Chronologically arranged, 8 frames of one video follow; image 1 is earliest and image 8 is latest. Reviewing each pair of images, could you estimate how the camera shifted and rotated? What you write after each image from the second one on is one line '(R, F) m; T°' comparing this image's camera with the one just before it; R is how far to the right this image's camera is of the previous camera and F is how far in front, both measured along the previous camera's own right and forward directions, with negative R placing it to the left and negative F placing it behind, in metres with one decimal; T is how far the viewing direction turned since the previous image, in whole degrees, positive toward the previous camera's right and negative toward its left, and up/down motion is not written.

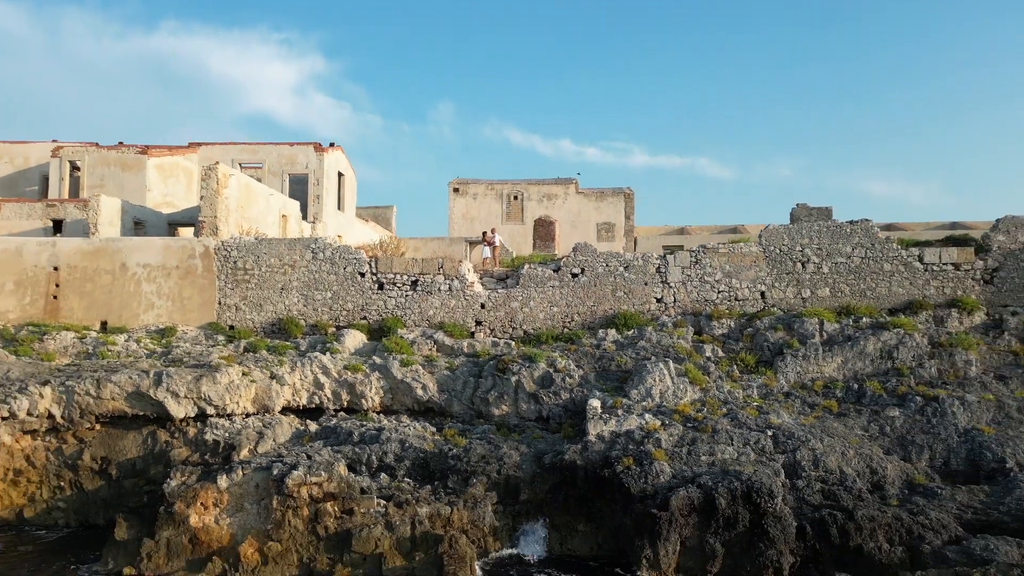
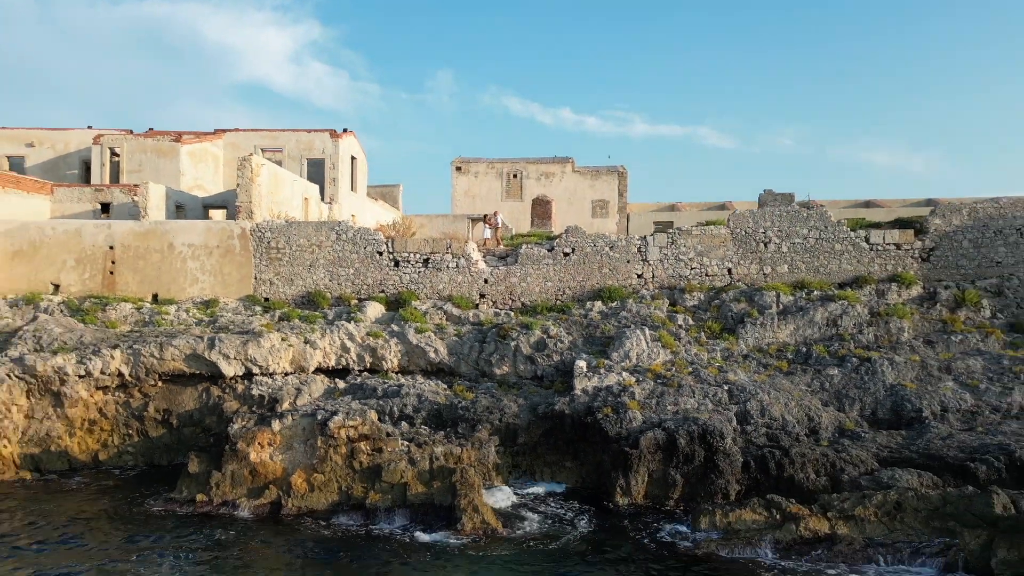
(0.0, -1.9) m; 0°
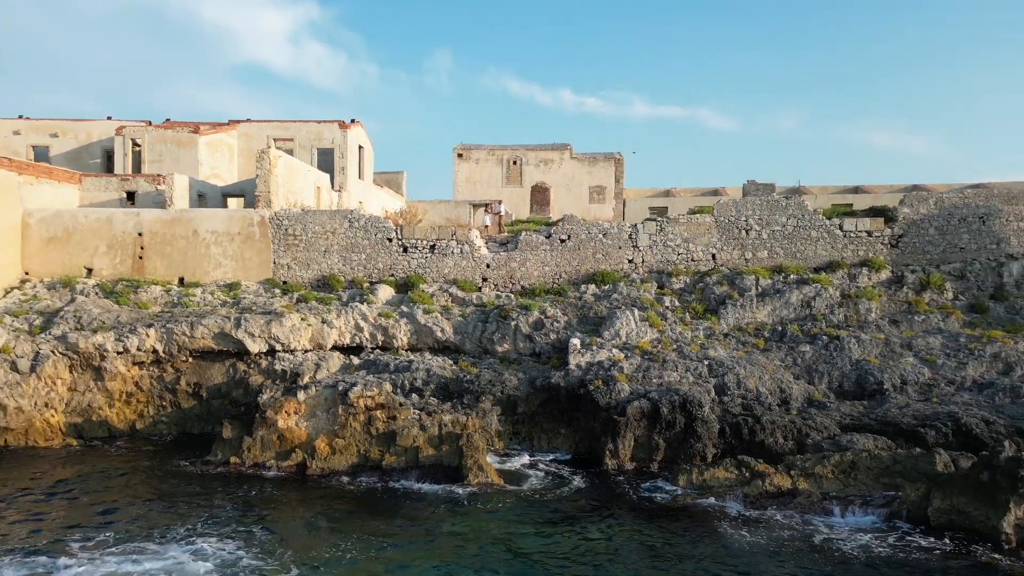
(0.0, -1.2) m; 0°
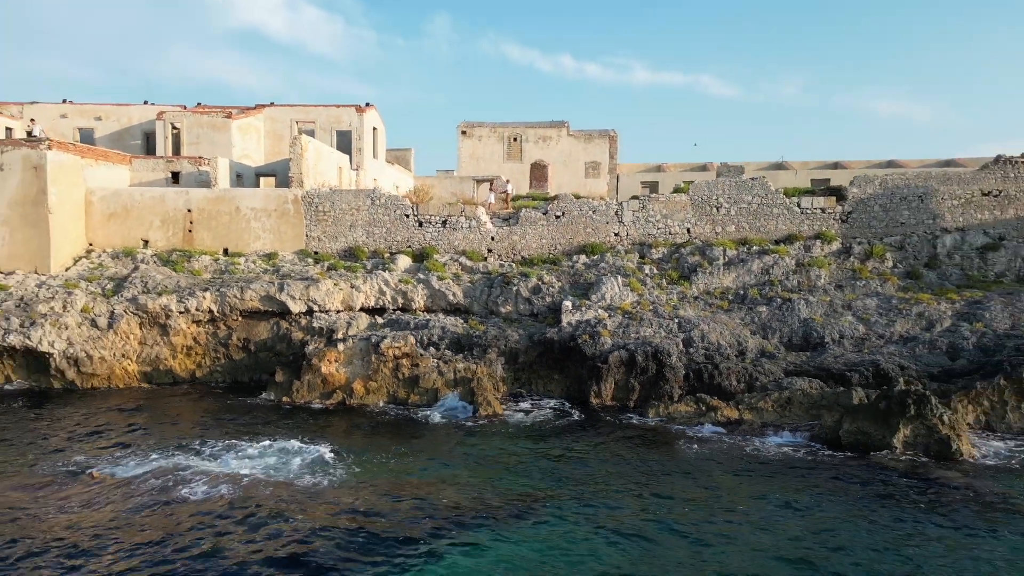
(0.0, -2.5) m; 0°
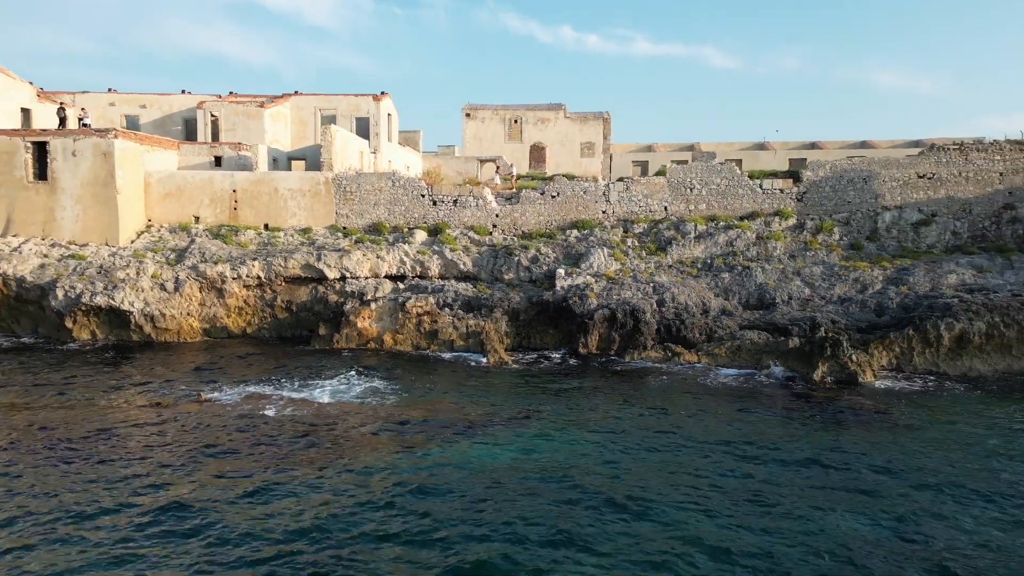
(-0.1, -3.0) m; 0°
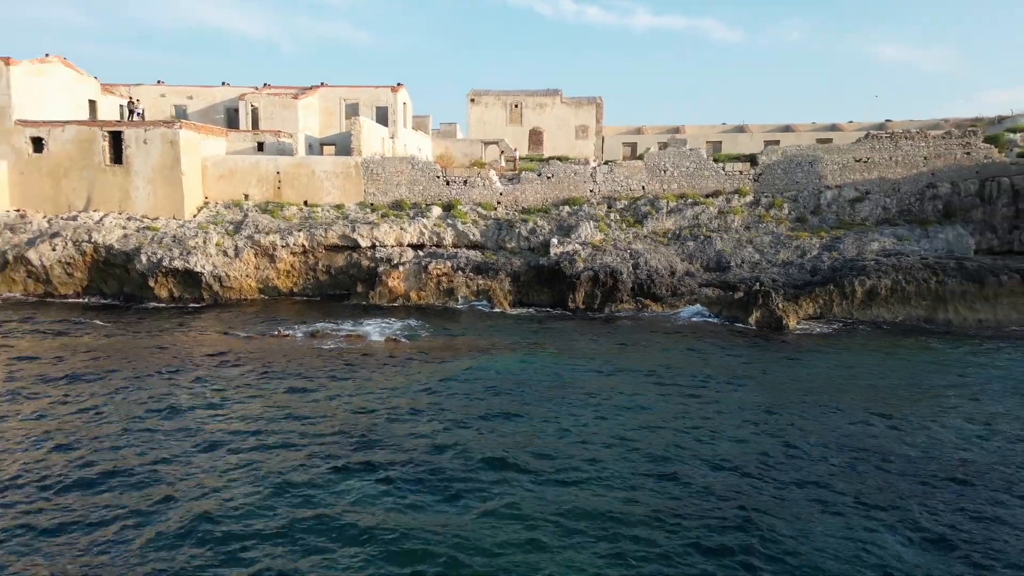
(-0.1, -4.1) m; 0°
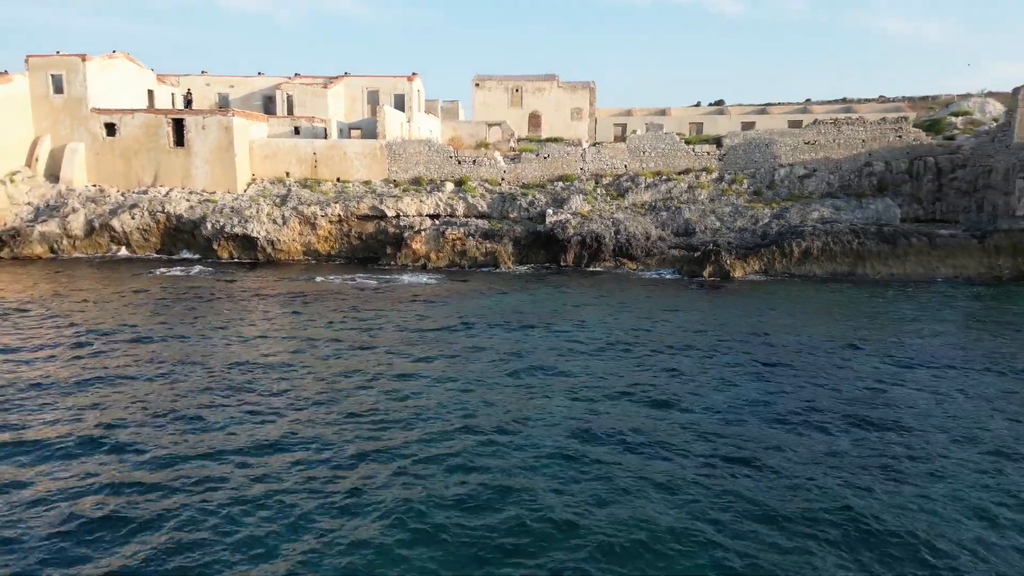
(-0.1, -4.7) m; 0°
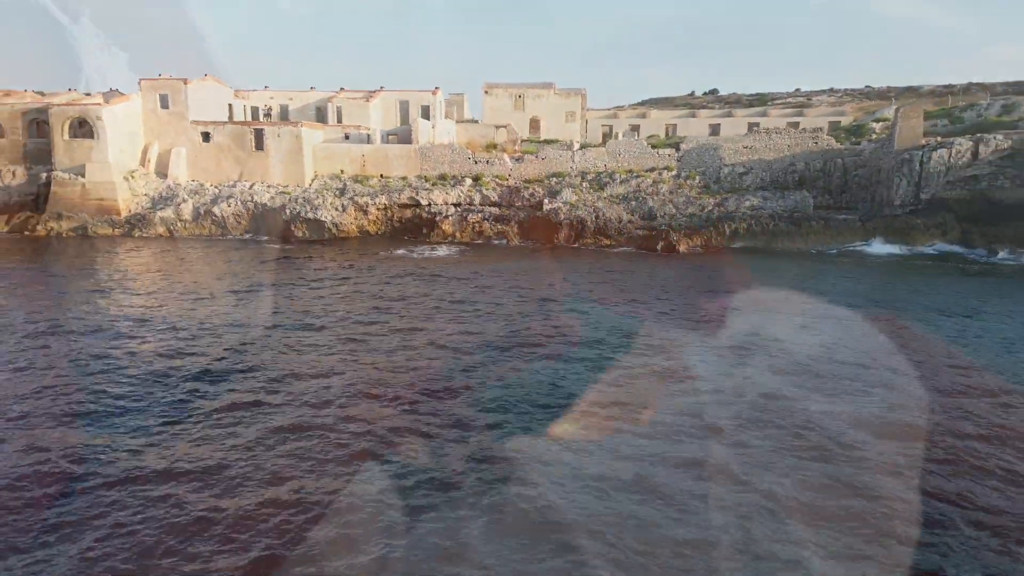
(-0.2, -8.8) m; 0°
